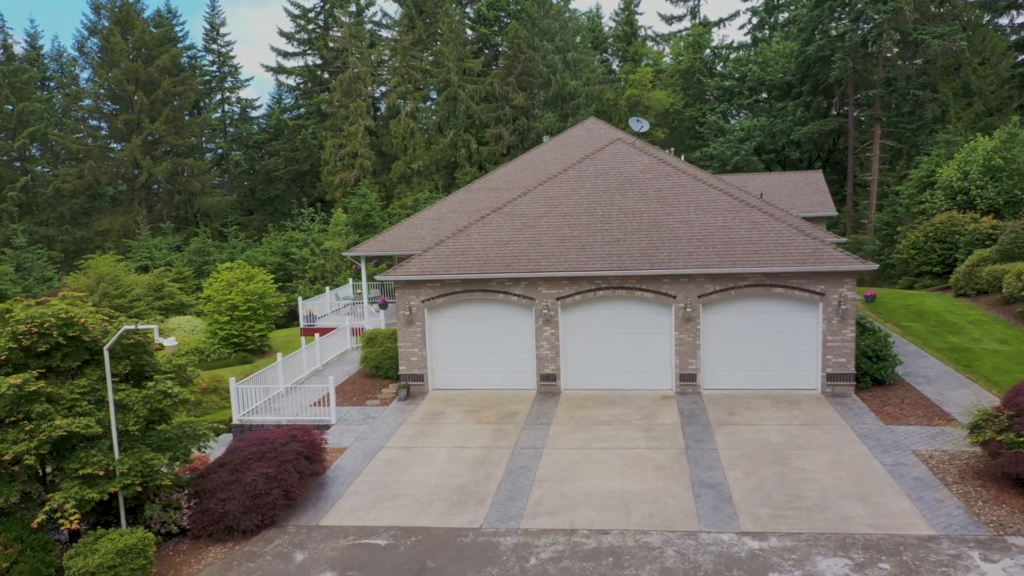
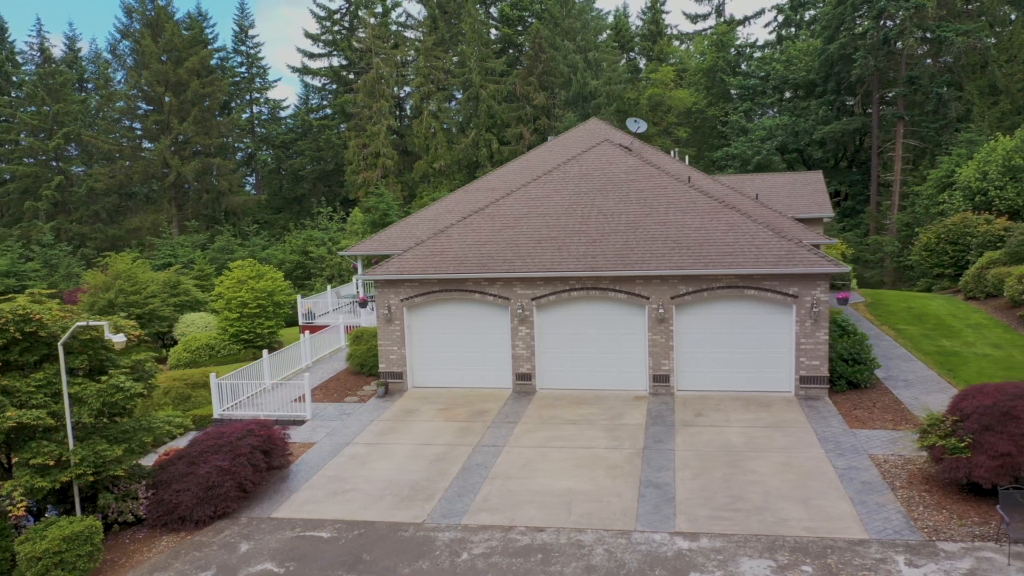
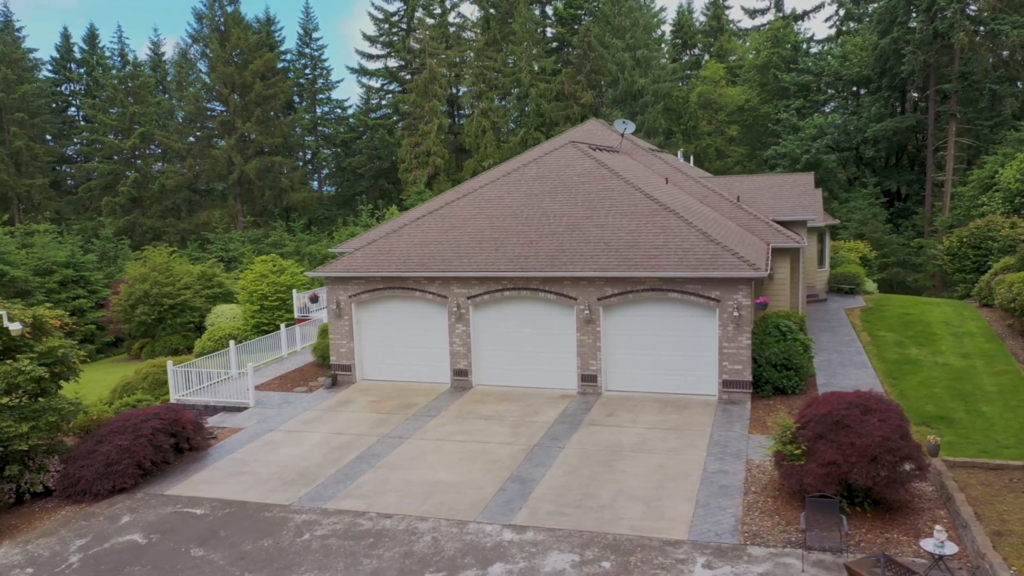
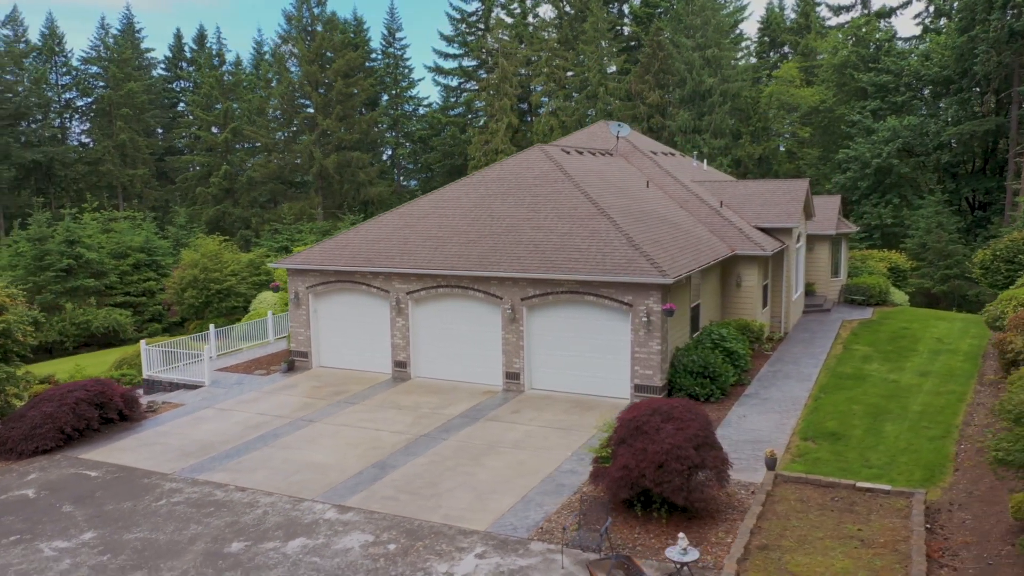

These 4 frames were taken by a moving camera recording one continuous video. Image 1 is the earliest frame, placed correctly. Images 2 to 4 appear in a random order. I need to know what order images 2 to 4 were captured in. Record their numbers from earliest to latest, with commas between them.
2, 3, 4
